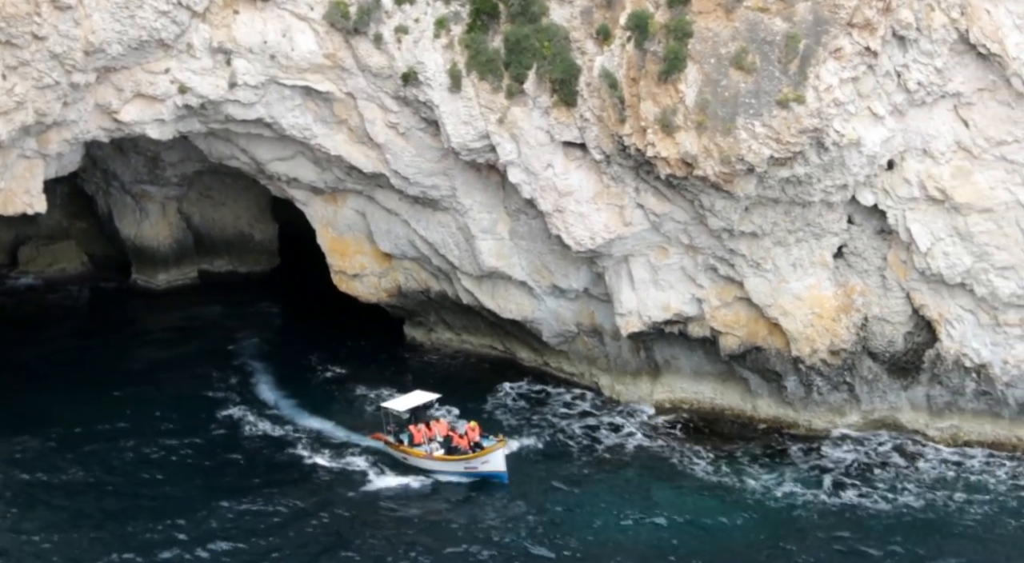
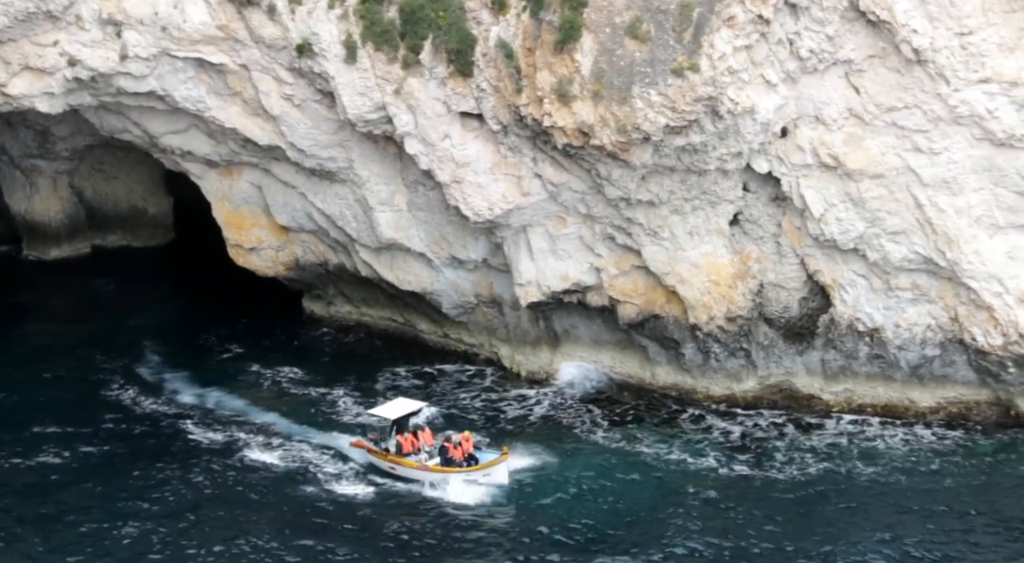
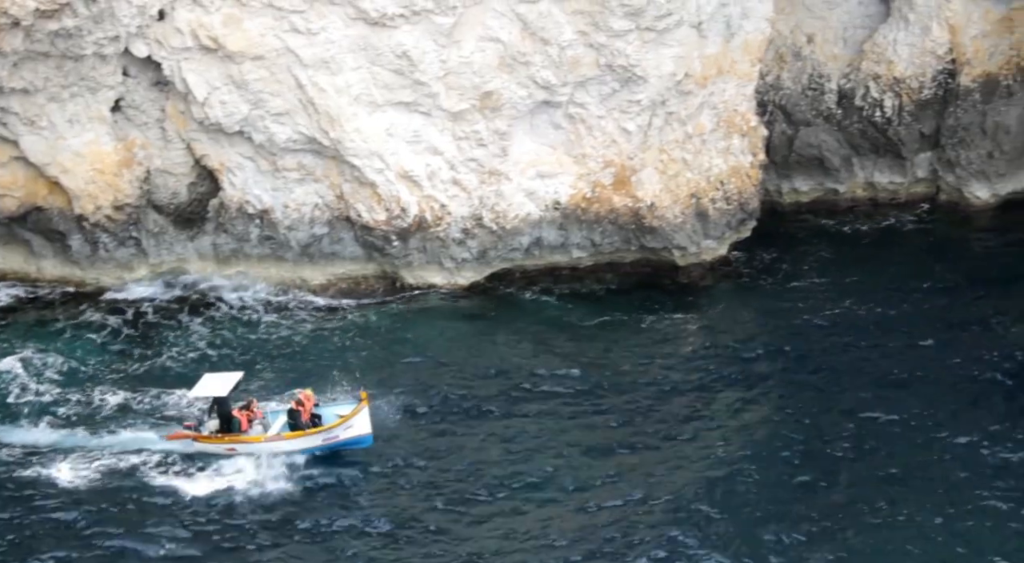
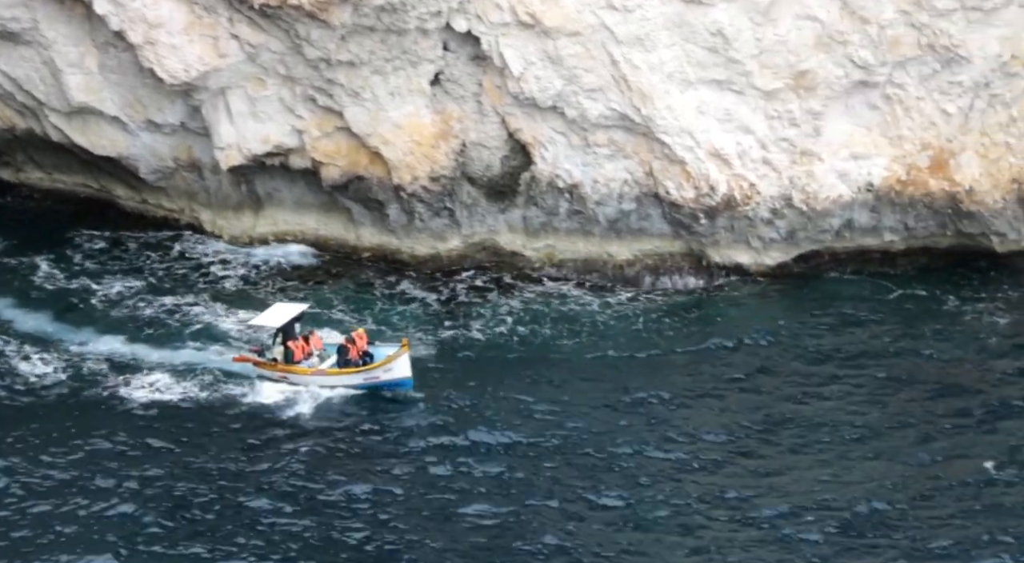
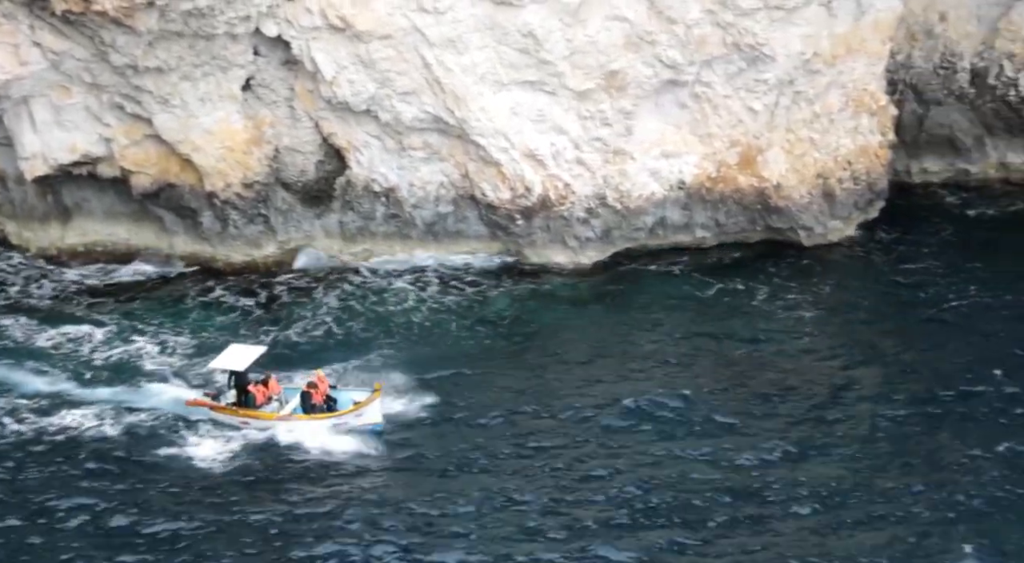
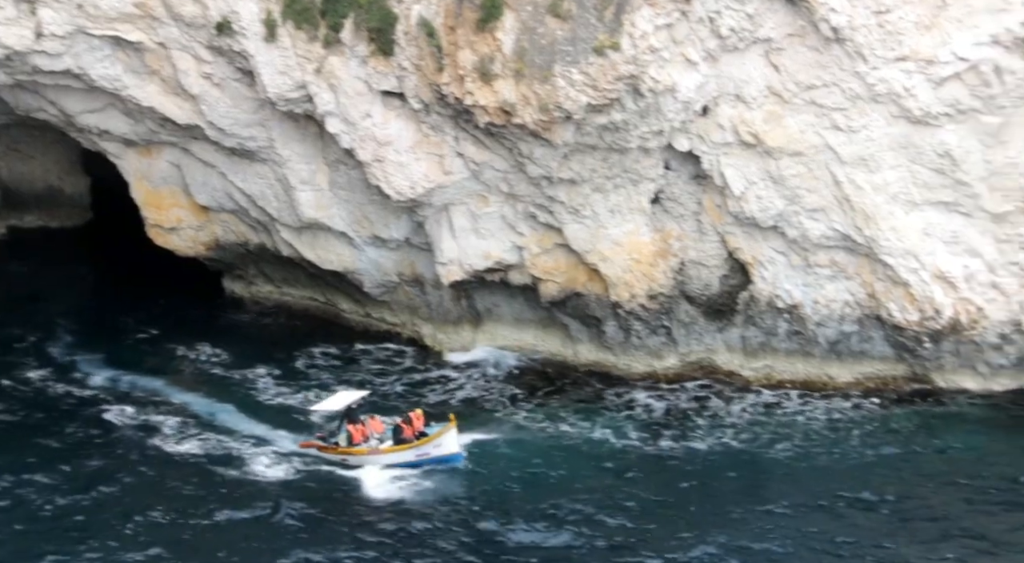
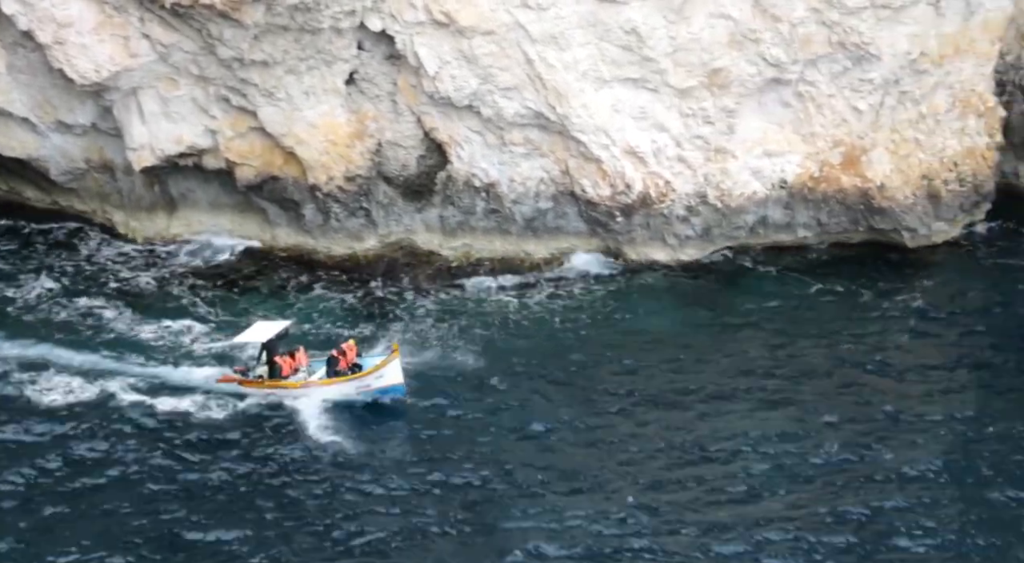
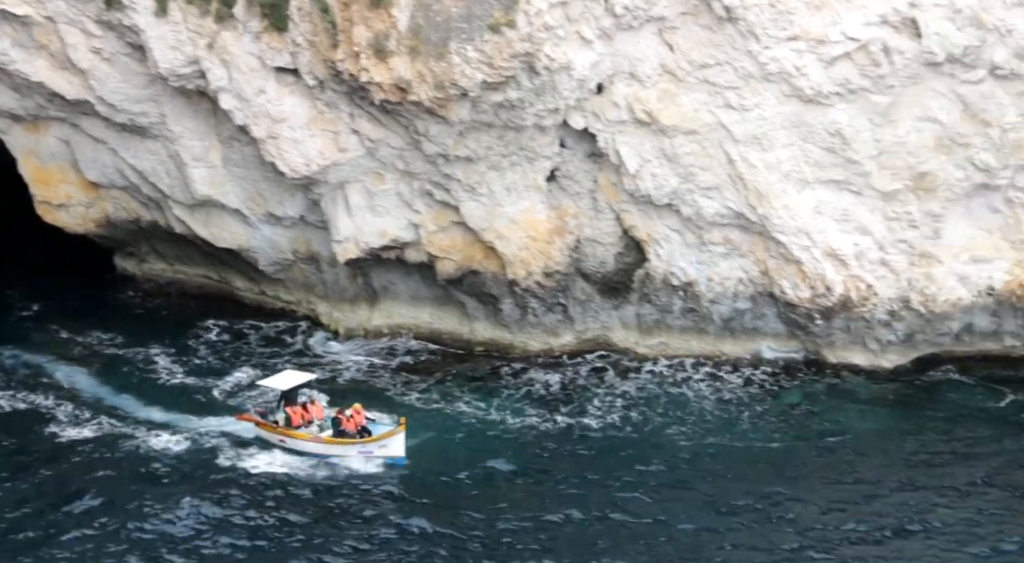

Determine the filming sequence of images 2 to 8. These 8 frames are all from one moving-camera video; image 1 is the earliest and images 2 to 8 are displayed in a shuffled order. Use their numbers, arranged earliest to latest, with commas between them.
2, 6, 8, 4, 7, 5, 3
